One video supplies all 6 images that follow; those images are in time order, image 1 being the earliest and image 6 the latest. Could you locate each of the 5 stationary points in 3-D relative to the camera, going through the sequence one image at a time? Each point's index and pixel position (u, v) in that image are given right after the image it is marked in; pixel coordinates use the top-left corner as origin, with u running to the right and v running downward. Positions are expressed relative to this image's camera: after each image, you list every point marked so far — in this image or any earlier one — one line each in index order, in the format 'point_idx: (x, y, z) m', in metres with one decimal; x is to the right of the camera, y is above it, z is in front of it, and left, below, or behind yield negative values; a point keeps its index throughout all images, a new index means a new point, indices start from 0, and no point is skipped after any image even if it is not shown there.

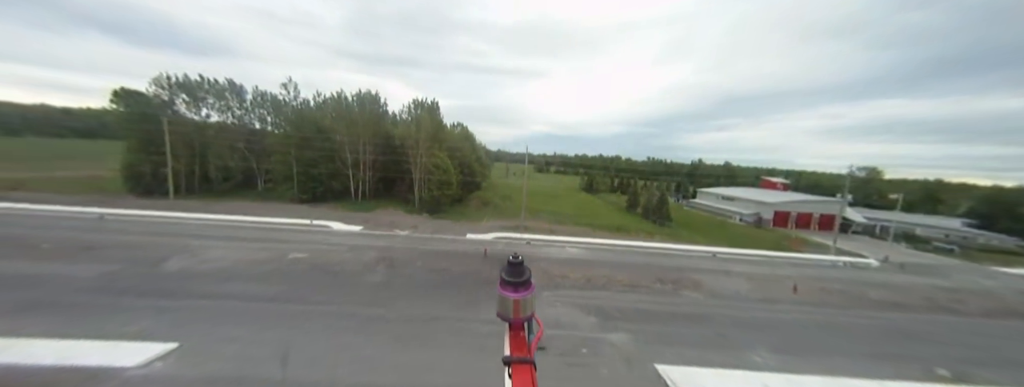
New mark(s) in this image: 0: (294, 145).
0: (-11.1, +2.5, +15.0) m
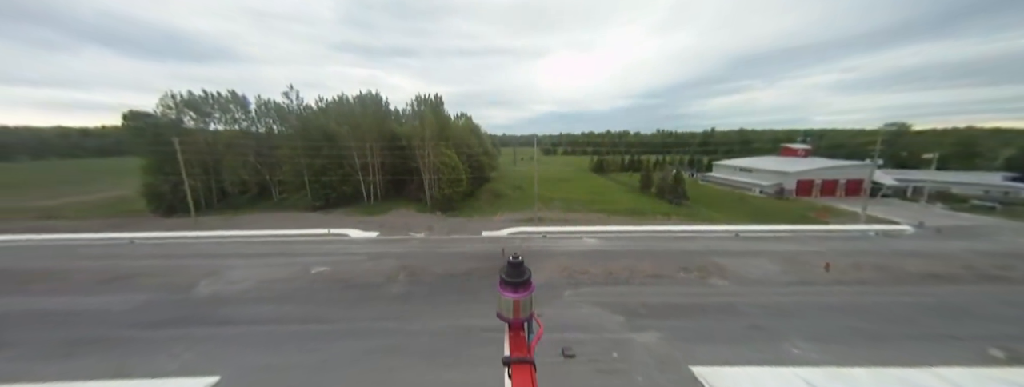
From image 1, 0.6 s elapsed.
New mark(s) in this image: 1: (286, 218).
0: (-10.7, +2.0, +15.1) m
1: (-10.2, -1.1, +13.3) m
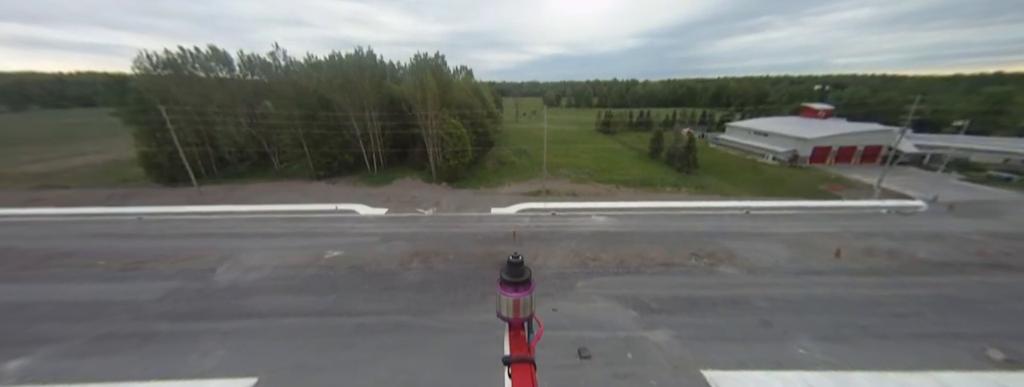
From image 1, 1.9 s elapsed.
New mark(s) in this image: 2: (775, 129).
0: (-10.3, +3.6, +14.4) m
1: (-9.8, +0.2, +13.1) m
2: (+17.7, +4.3, +19.9) m
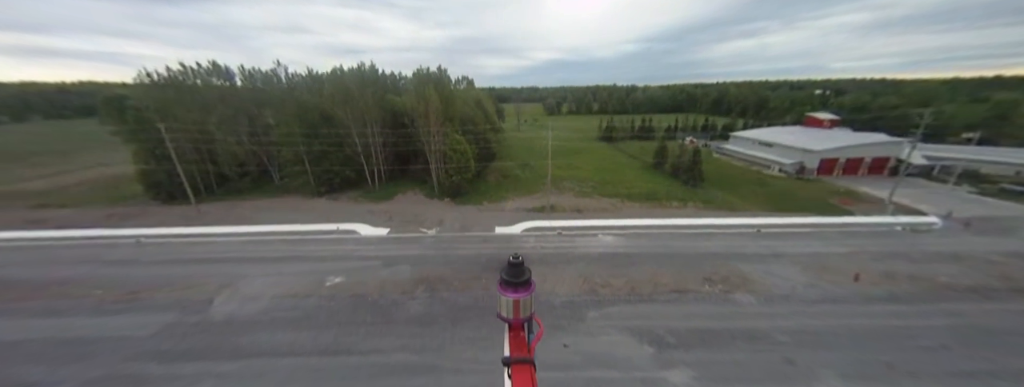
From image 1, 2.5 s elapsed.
0: (-10.2, +2.8, +14.2) m
1: (-9.7, -0.5, +12.9) m
2: (+17.8, +3.6, +19.7) m
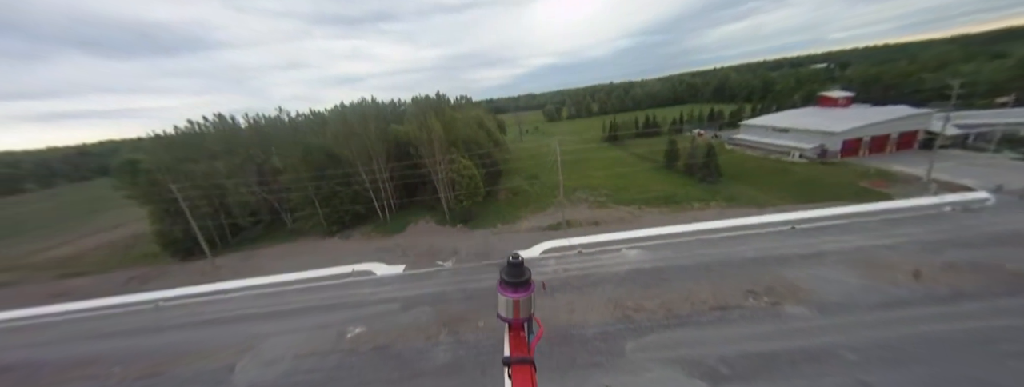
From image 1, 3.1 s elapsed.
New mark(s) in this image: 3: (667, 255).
0: (-9.8, +0.9, +14.2) m
1: (-9.0, -2.4, +12.8) m
2: (+18.1, +4.5, +19.0) m
3: (+4.7, -1.8, +8.9) m
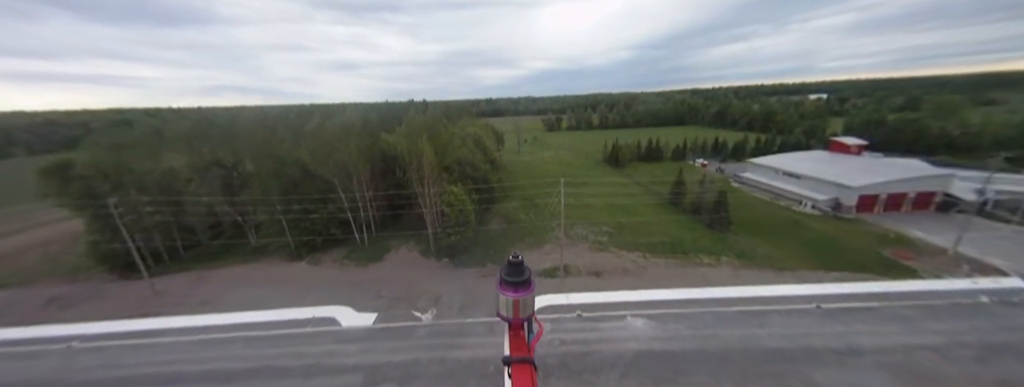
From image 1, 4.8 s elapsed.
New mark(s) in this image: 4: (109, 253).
0: (-10.0, +0.2, +12.6) m
1: (-9.4, -3.1, +11.3) m
2: (+18.0, +1.7, +18.2) m
3: (+4.4, -3.6, +7.7) m
4: (-16.2, -2.2, +12.0) m
